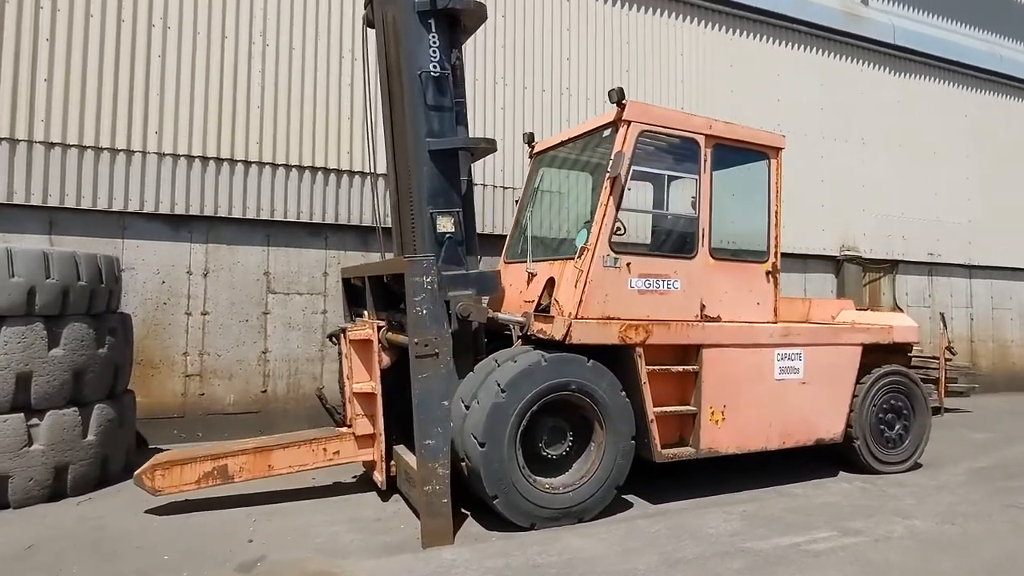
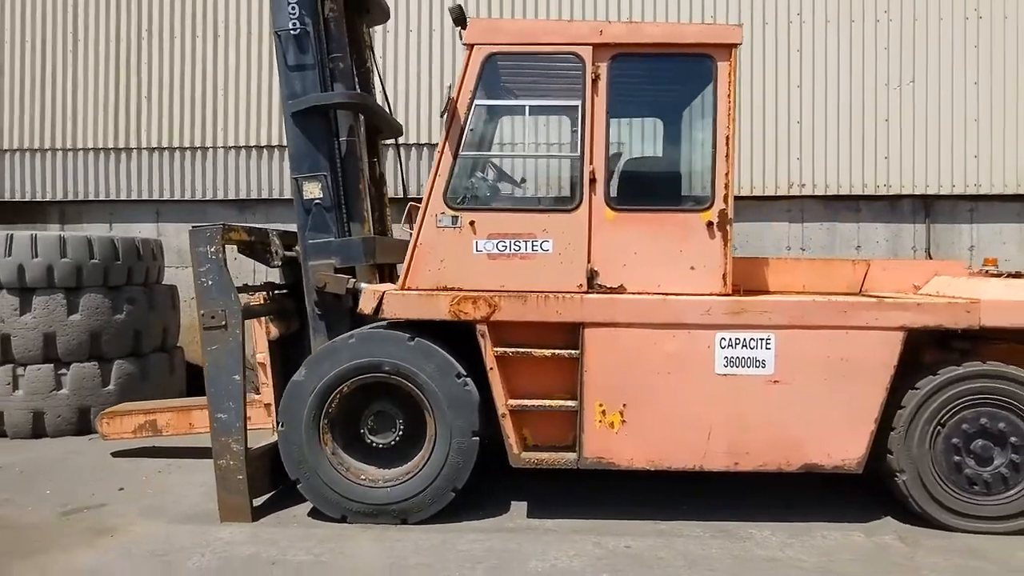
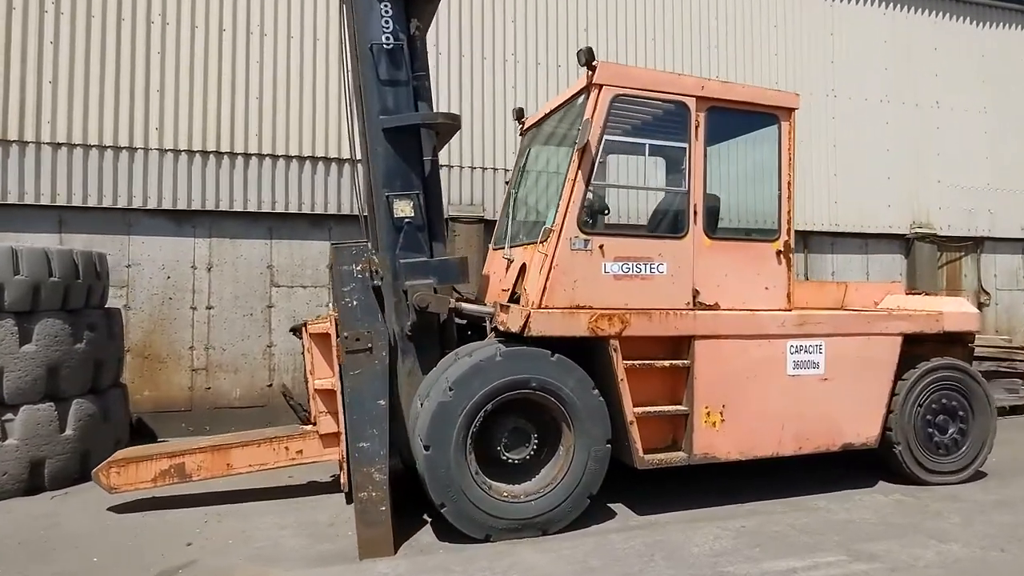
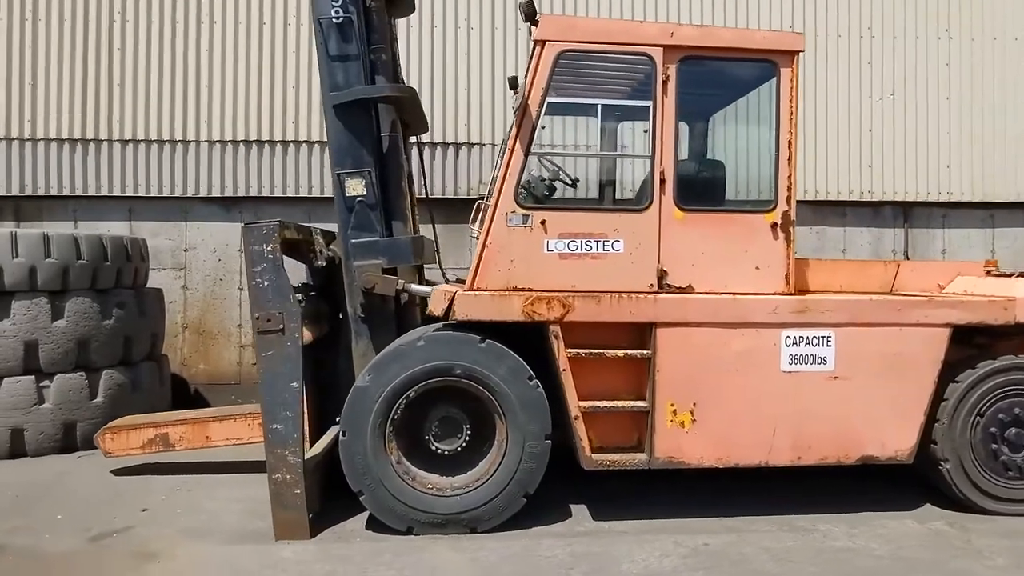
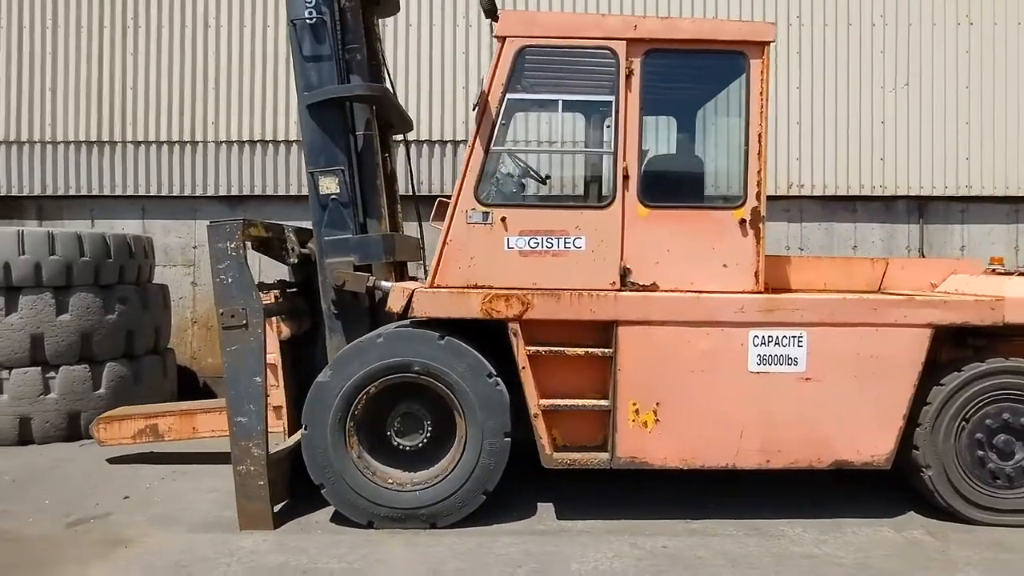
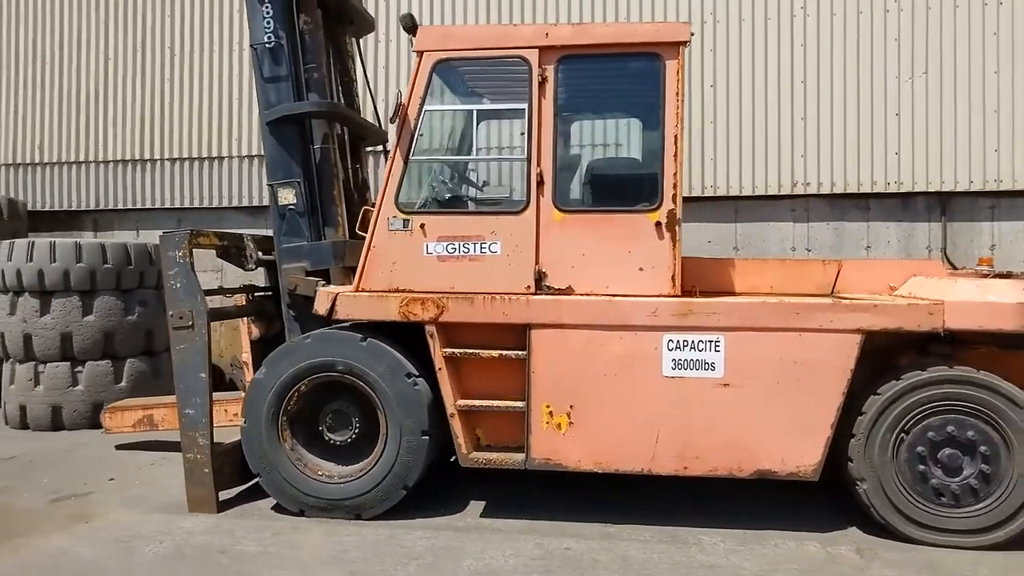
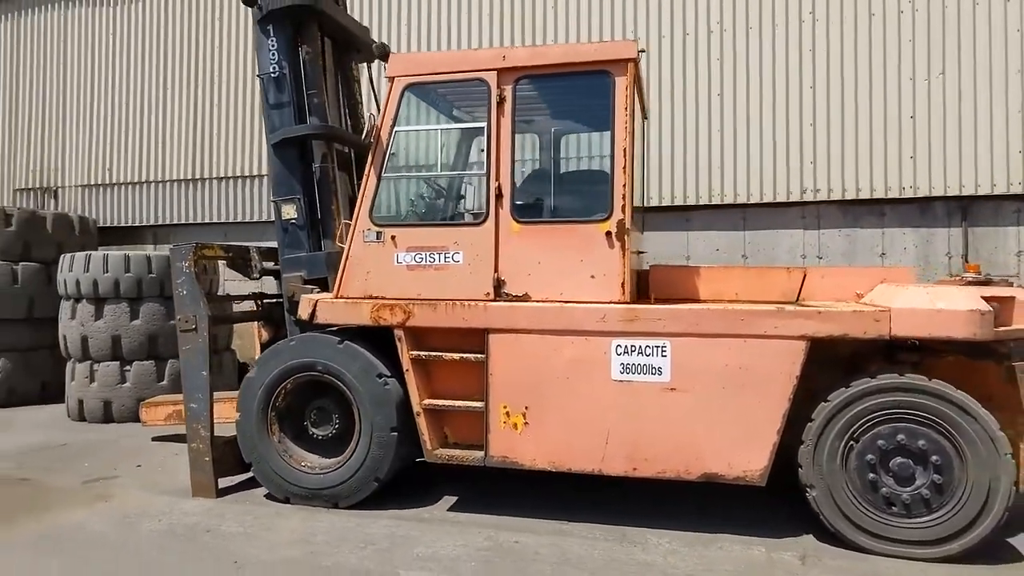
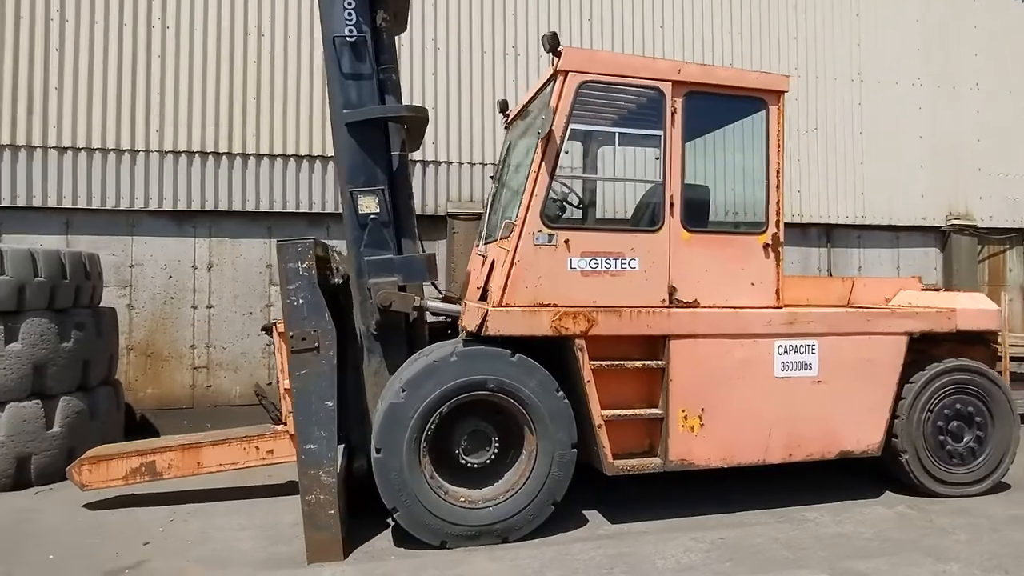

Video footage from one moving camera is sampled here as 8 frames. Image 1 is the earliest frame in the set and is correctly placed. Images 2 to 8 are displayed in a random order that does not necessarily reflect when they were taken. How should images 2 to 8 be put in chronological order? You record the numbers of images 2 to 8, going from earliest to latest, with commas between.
3, 8, 4, 5, 2, 6, 7
